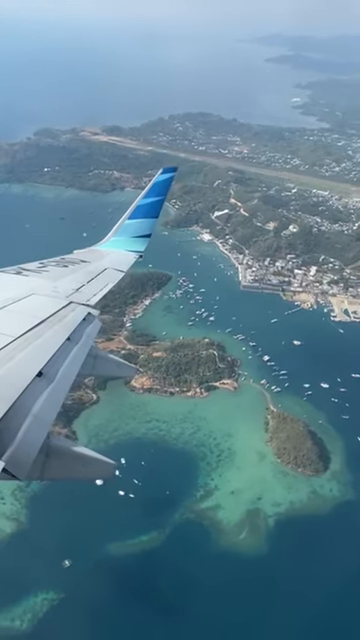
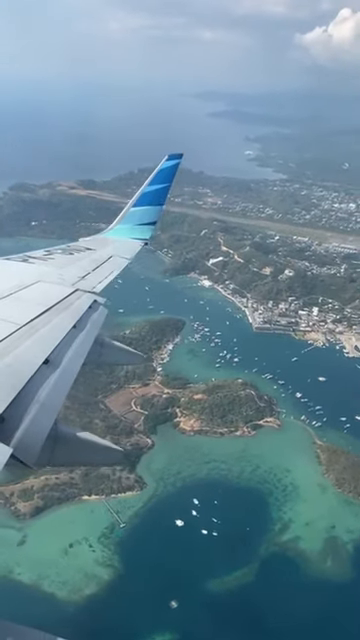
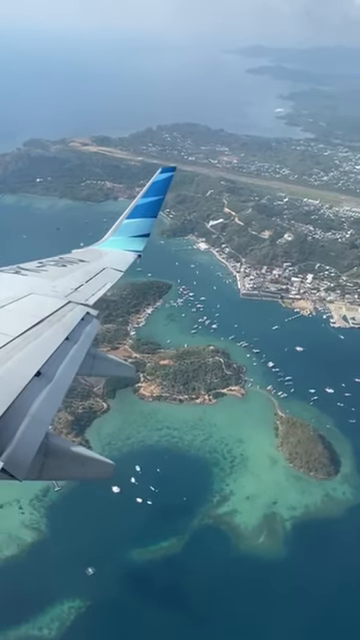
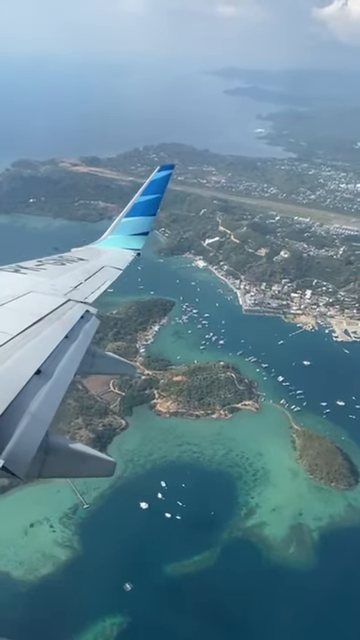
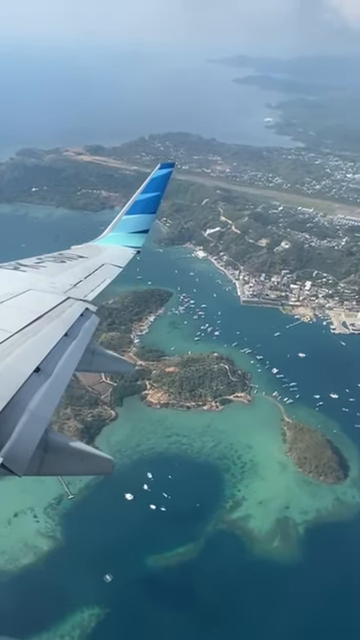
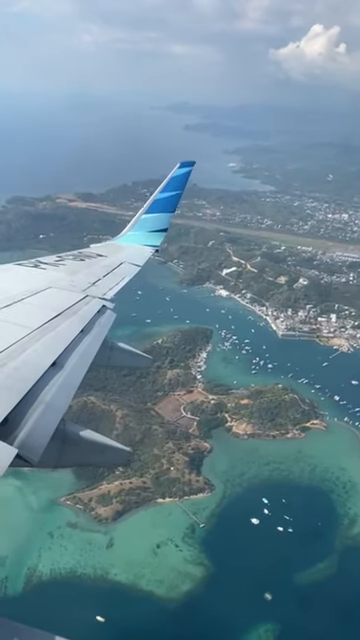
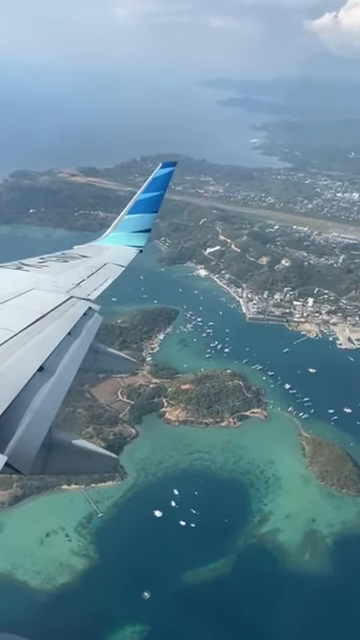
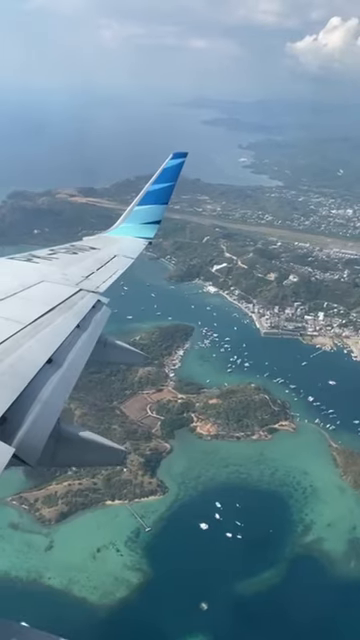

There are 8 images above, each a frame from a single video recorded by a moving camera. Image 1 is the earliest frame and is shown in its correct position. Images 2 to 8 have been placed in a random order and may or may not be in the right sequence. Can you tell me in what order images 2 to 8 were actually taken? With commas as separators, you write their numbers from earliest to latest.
3, 5, 4, 7, 2, 8, 6
